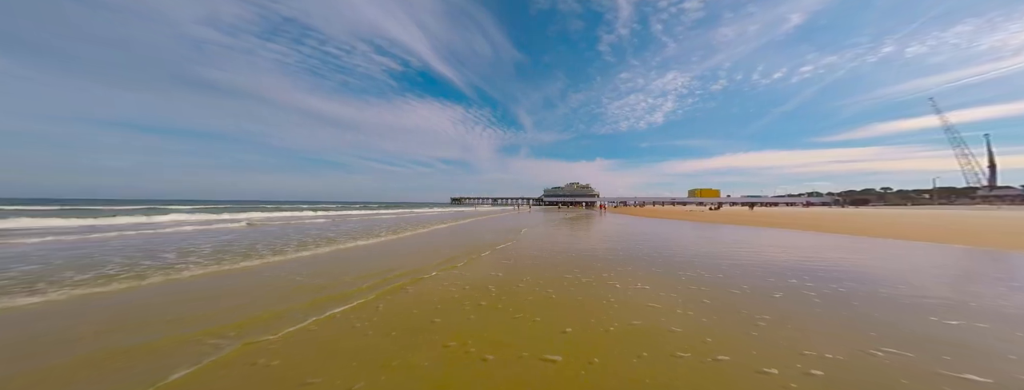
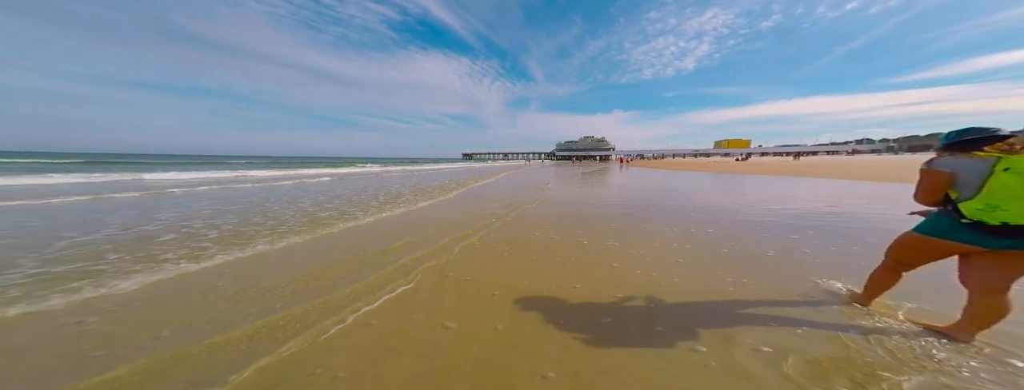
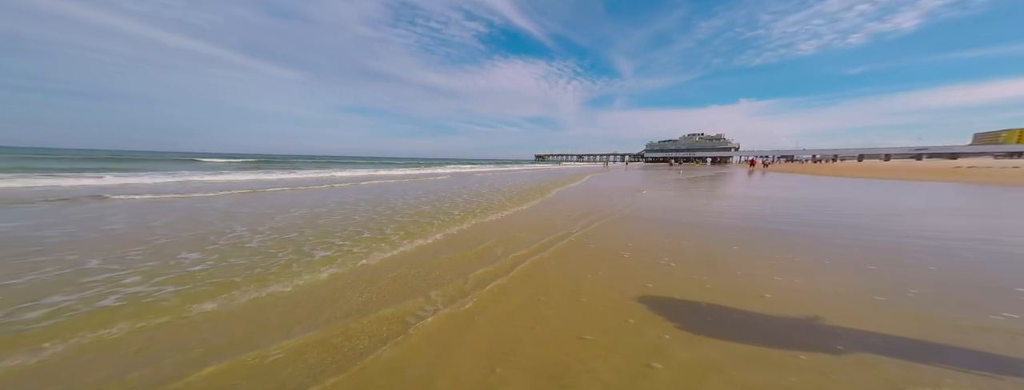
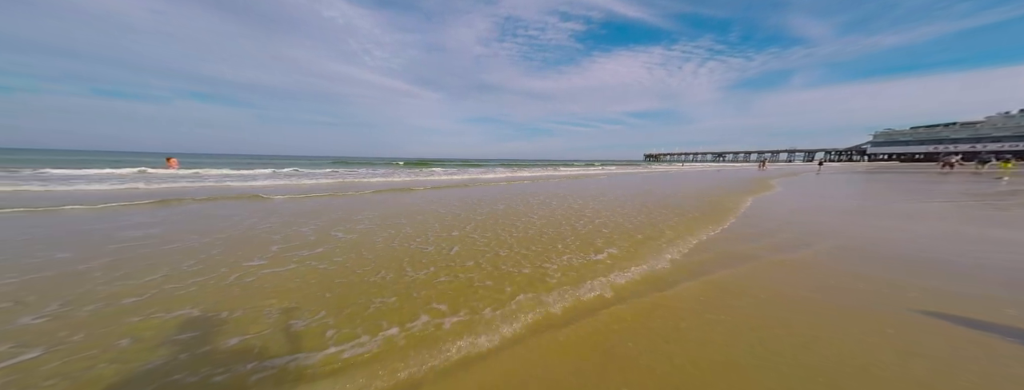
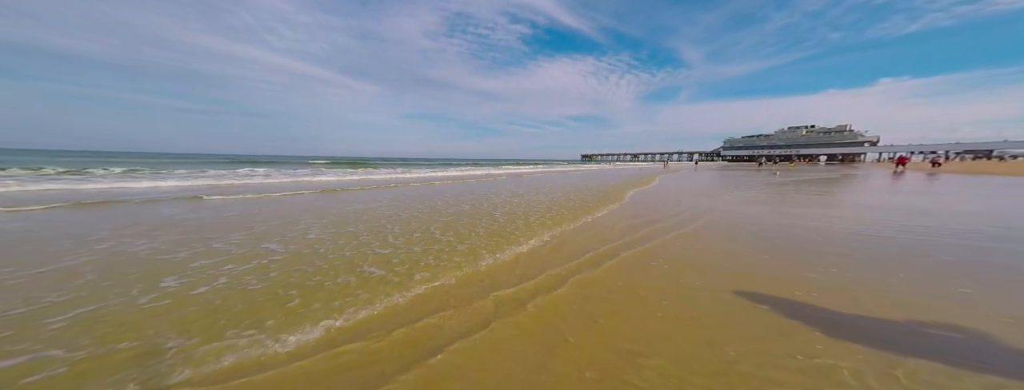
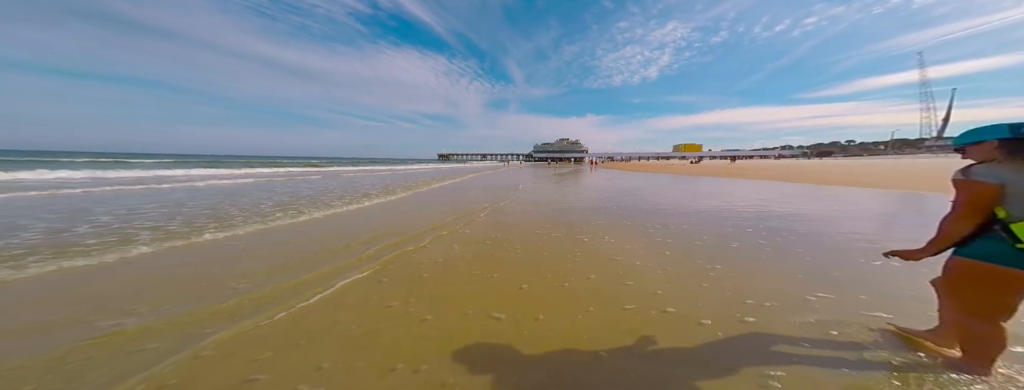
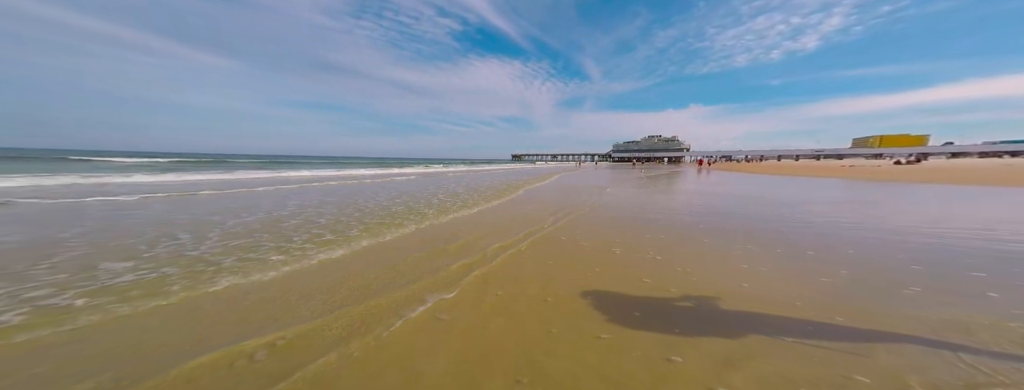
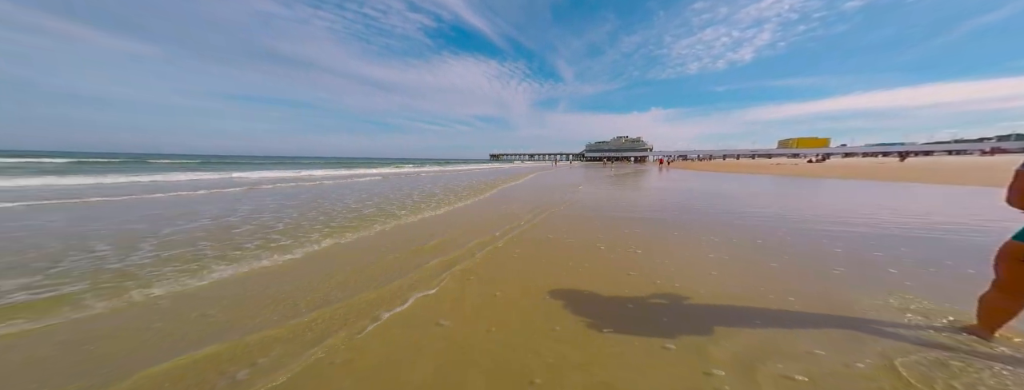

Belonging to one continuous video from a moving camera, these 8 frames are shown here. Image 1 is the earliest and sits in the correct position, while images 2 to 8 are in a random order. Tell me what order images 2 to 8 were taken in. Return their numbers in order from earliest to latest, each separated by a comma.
6, 2, 8, 7, 3, 5, 4
